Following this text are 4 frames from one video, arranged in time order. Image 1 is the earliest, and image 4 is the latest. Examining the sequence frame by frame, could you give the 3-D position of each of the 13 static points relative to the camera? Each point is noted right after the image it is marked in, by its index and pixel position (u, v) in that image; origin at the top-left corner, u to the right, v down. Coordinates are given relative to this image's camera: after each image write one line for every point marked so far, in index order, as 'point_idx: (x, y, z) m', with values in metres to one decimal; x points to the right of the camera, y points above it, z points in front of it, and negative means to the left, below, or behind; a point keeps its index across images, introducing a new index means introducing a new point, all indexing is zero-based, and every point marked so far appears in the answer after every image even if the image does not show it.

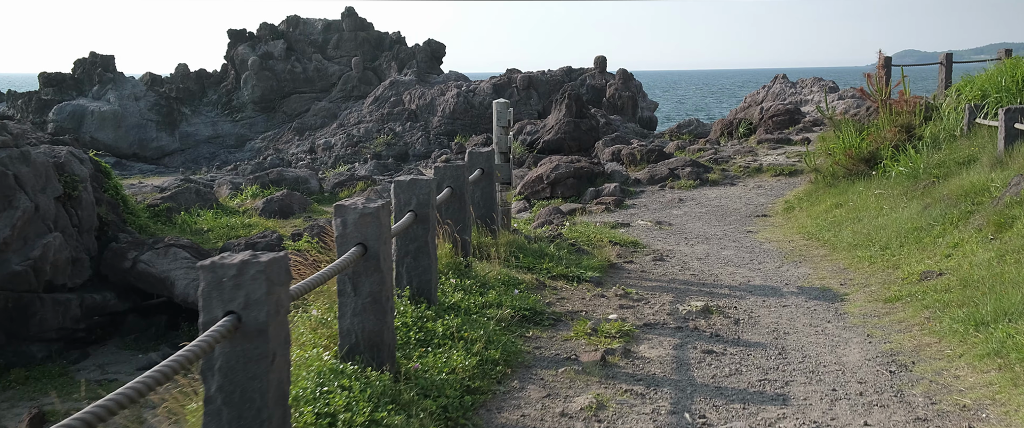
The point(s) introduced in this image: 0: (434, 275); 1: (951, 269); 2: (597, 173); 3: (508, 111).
0: (-0.5, -0.4, +5.8) m
1: (+3.6, -0.5, +7.5) m
2: (+1.5, +0.7, +16.6) m
3: (0.0, +1.0, +9.0) m
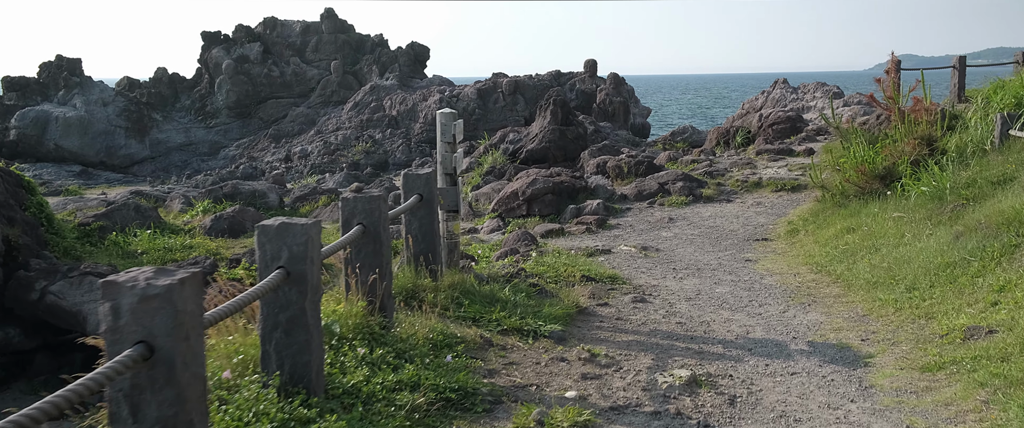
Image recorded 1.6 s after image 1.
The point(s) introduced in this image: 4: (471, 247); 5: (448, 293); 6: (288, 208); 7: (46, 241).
0: (-0.9, -0.7, +4.2) m
1: (+3.2, -0.7, +6.0) m
2: (+1.1, +0.4, +15.0) m
3: (-0.5, +0.7, +7.4) m
4: (-0.5, -0.4, +11.1) m
5: (-0.5, -0.6, +6.8) m
6: (-4.3, +0.1, +17.6) m
7: (-6.5, -0.4, +12.6) m
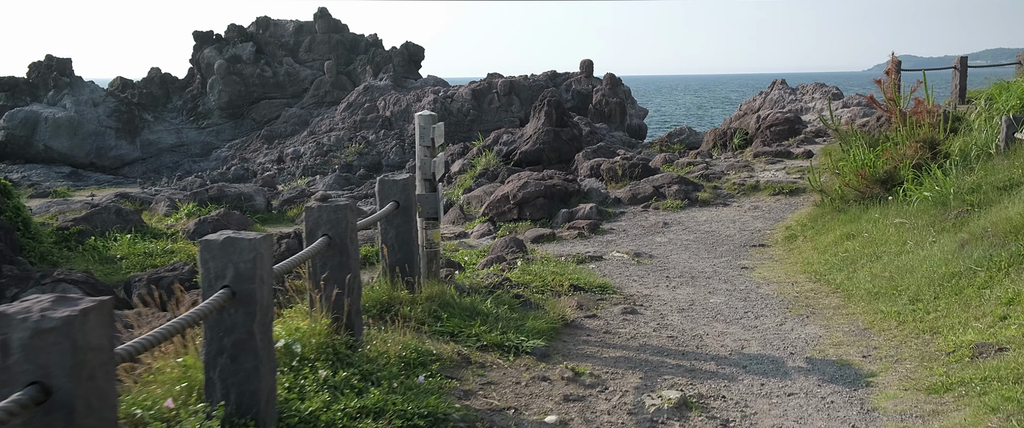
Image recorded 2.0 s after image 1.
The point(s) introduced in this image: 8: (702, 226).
0: (-1.0, -0.7, +3.8) m
1: (+3.1, -0.8, +5.6) m
2: (+1.0, +0.4, +14.6) m
3: (-0.6, +0.7, +7.0) m
4: (-0.6, -0.5, +10.7) m
5: (-0.6, -0.6, +6.4) m
6: (-4.5, 0.0, +17.2) m
7: (-6.6, -0.4, +12.3) m
8: (+2.7, -0.2, +12.8) m
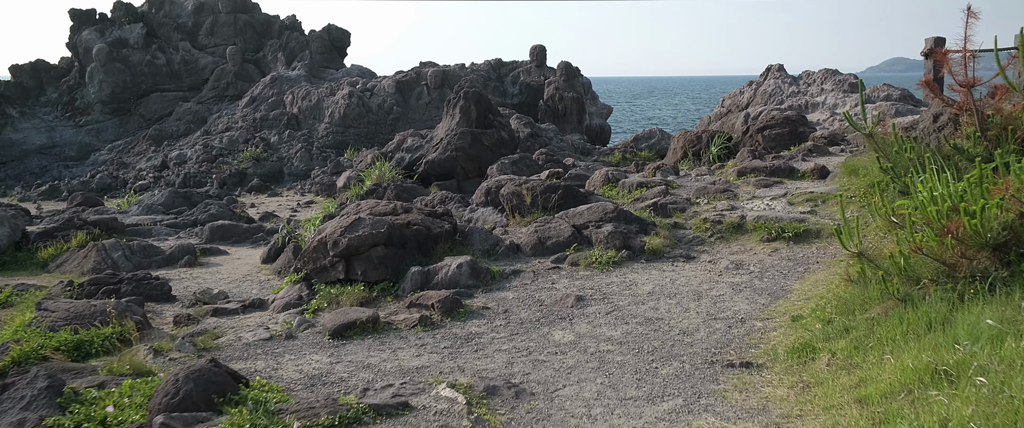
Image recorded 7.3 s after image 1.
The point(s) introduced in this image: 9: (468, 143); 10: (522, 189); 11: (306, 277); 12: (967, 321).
0: (-2.6, -1.2, -1.8) m
1: (+1.5, -1.3, 0.0) m
2: (-0.7, -0.2, +9.0) m
3: (-2.2, +0.2, +1.4) m
4: (-2.3, -1.0, +5.1) m
5: (-2.2, -1.2, +0.8) m
6: (-6.1, -0.5, +11.6) m
7: (-8.2, -0.9, +6.6) m
8: (+1.0, -0.7, +7.2) m
9: (-0.8, +1.2, +15.7) m
10: (+0.1, +0.3, +10.2) m
11: (-2.0, -0.6, +8.5) m
12: (+2.4, -0.6, +4.7) m
